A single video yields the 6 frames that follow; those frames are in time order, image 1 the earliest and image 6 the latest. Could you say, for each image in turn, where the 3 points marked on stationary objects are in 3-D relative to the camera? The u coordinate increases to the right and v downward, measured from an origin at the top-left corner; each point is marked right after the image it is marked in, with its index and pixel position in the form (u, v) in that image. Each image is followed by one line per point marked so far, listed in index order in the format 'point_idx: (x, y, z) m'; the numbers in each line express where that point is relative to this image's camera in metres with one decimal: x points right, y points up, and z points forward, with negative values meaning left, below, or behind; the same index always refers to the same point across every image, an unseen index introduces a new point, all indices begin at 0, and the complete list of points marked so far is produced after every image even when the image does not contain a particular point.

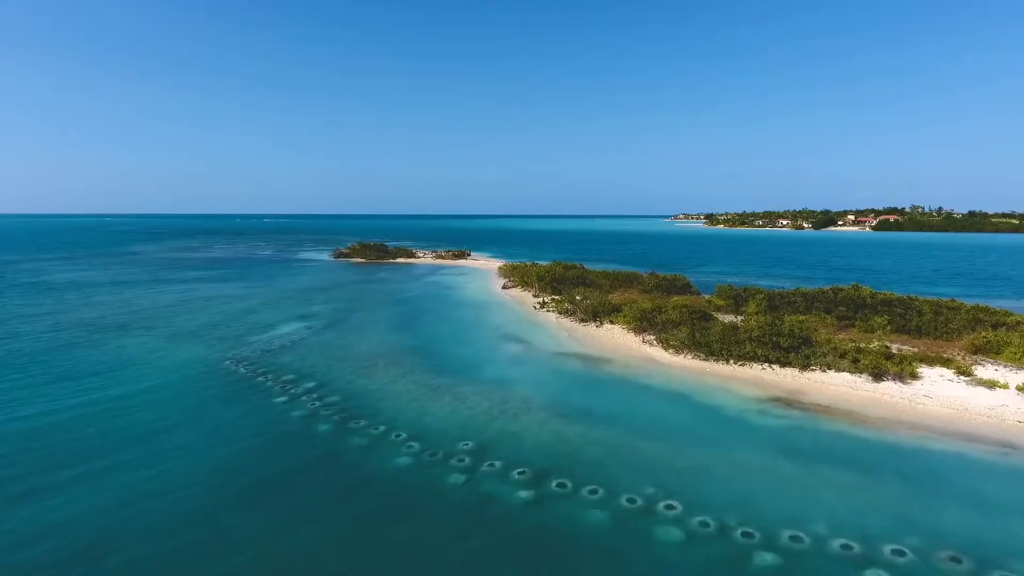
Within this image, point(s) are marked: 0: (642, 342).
0: (+6.3, -2.6, +19.0) m
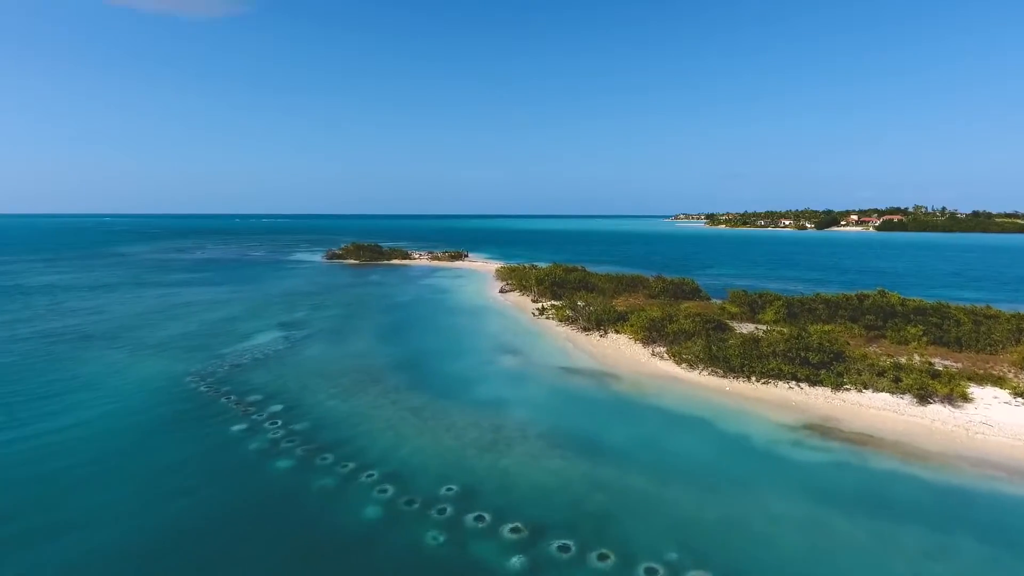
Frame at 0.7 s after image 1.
0: (+6.1, -2.9, +17.2) m
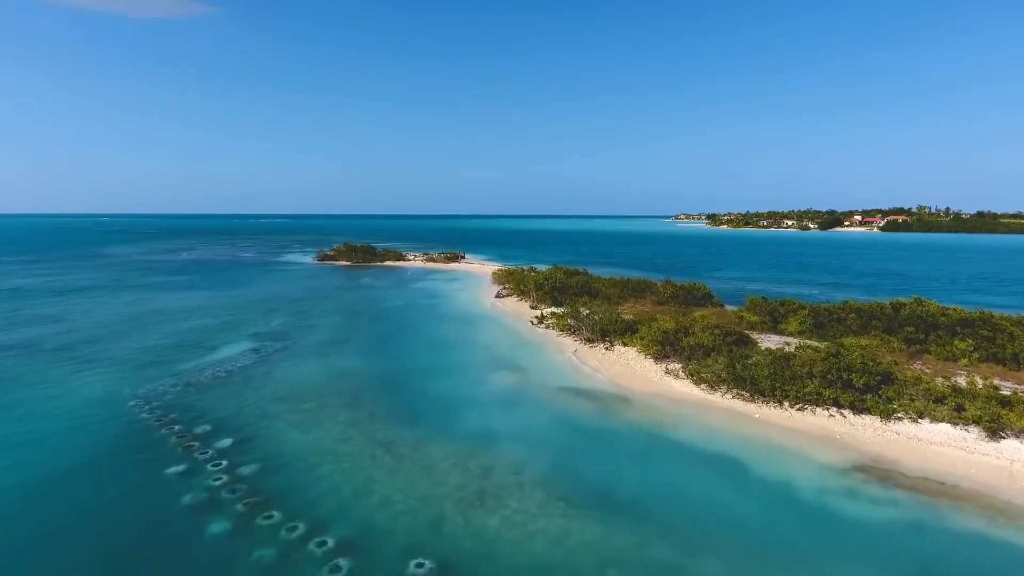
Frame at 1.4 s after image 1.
0: (+5.9, -3.3, +15.1) m
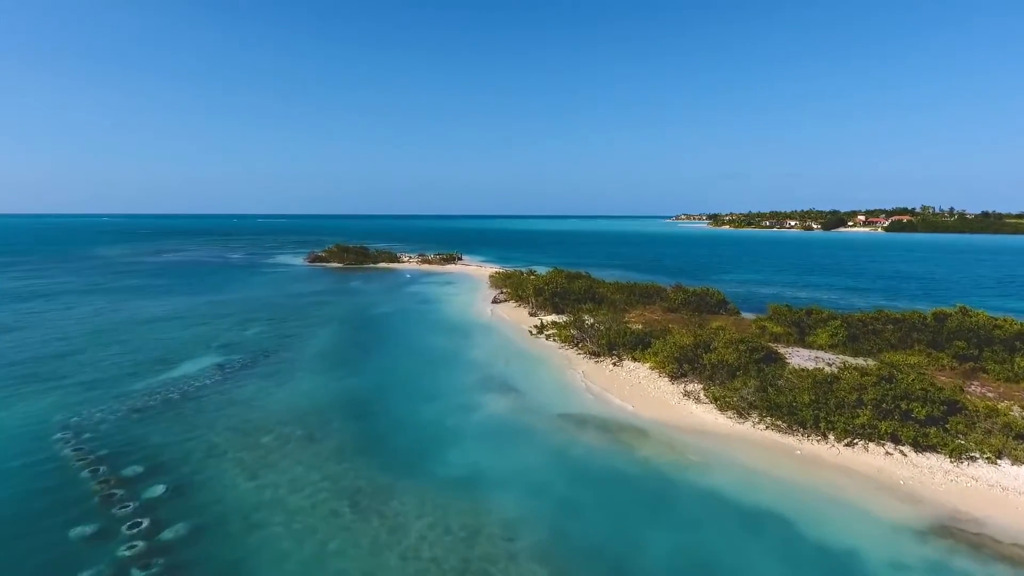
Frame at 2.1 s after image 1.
0: (+5.7, -3.6, +13.1) m
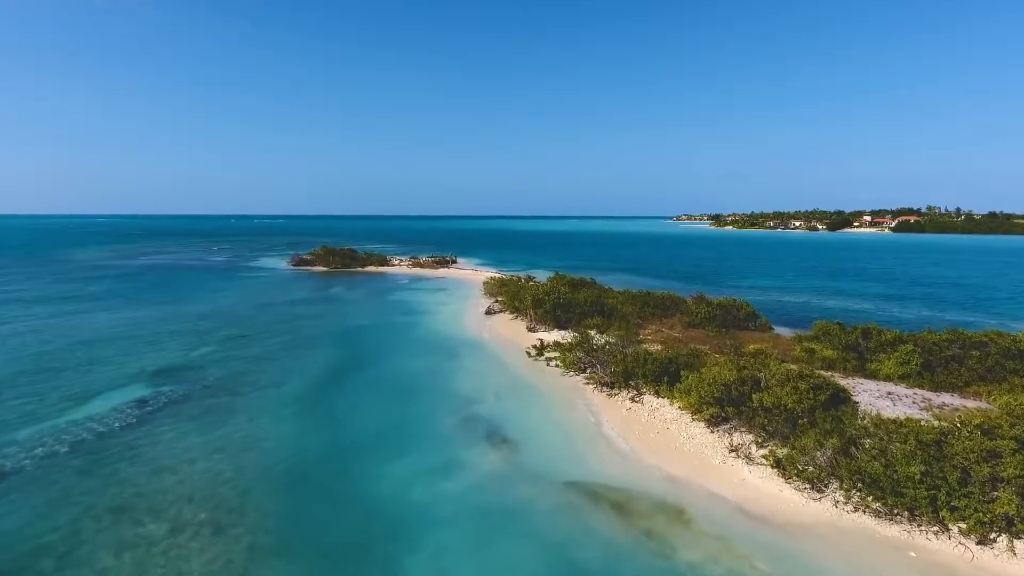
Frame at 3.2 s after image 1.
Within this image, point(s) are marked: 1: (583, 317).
0: (+5.5, -4.2, +9.9) m
1: (+3.6, -1.5, +19.8) m
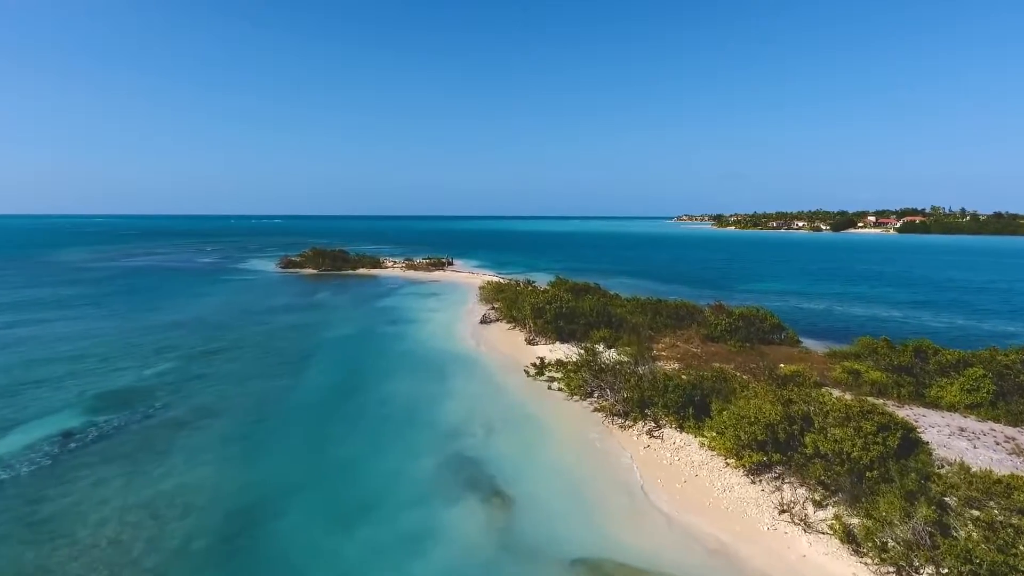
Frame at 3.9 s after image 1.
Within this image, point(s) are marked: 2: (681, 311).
0: (+5.4, -4.5, +7.8) m
1: (+3.5, -1.8, +17.7) m
2: (+8.2, -1.1, +18.9) m
